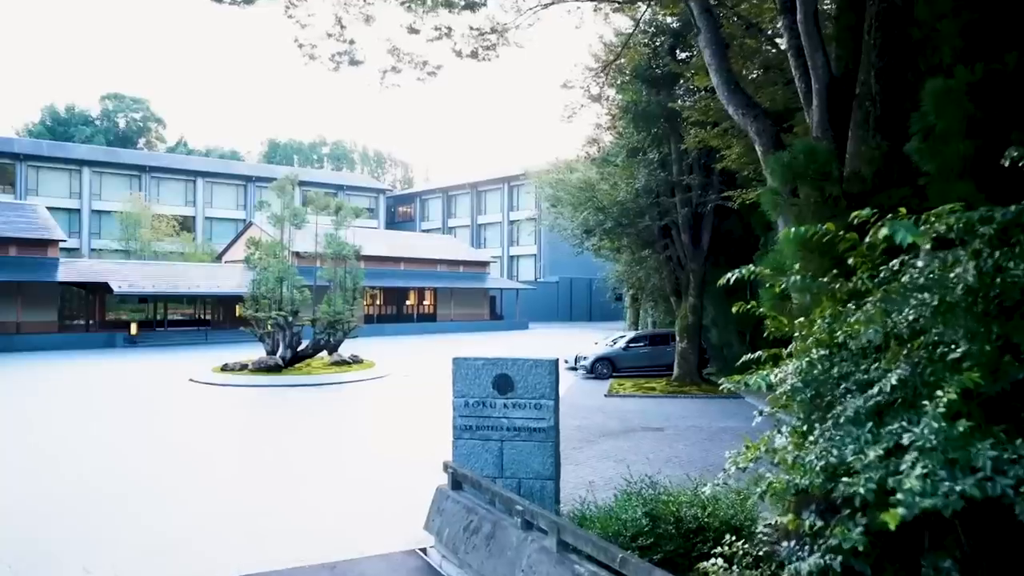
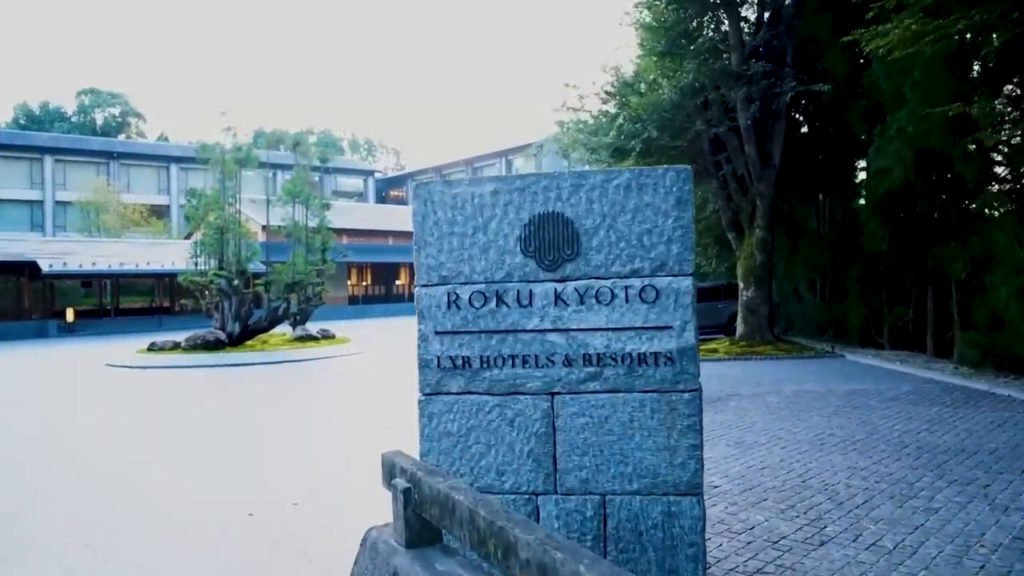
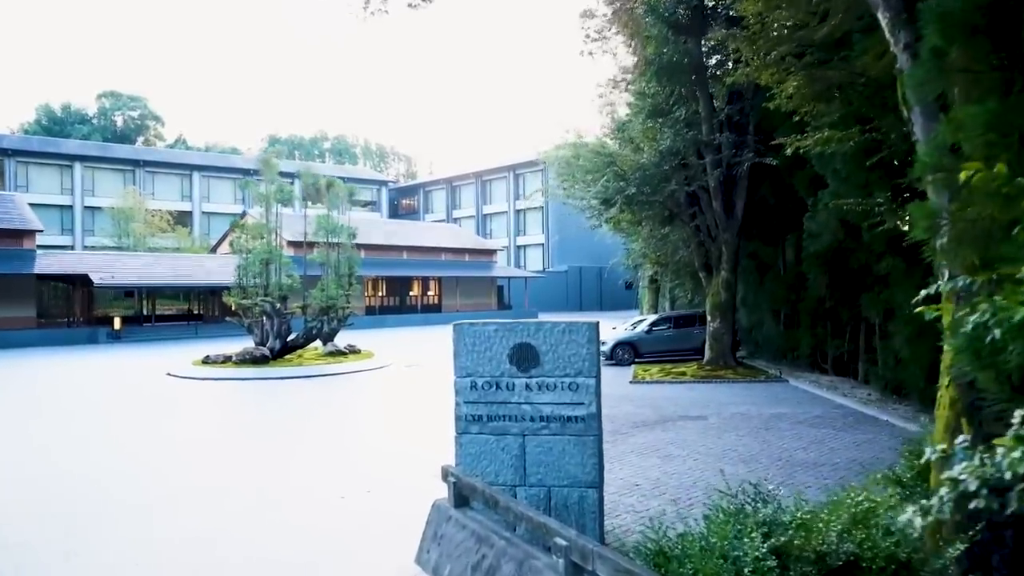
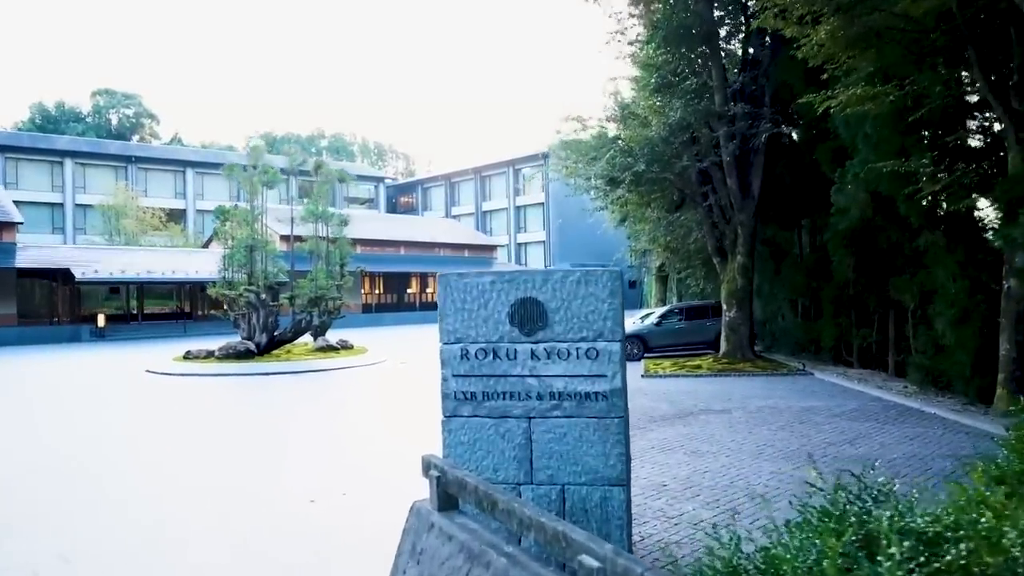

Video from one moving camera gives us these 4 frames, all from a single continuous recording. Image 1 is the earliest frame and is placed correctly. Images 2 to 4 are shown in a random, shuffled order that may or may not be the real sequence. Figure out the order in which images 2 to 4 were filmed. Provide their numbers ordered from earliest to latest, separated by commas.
3, 4, 2
